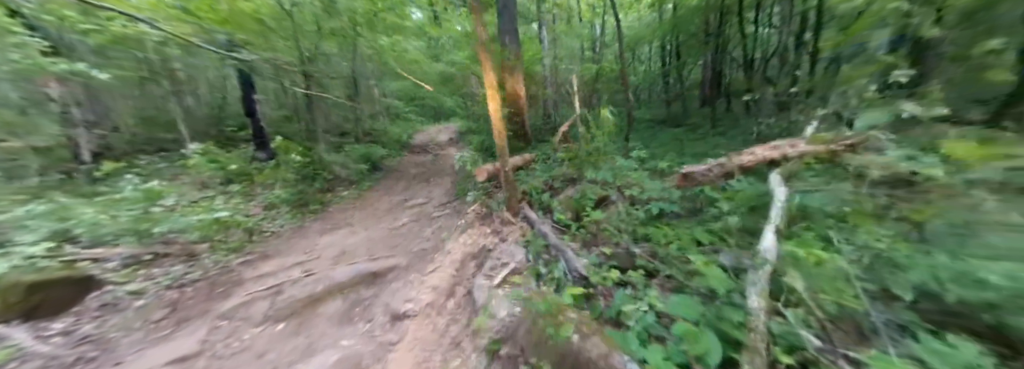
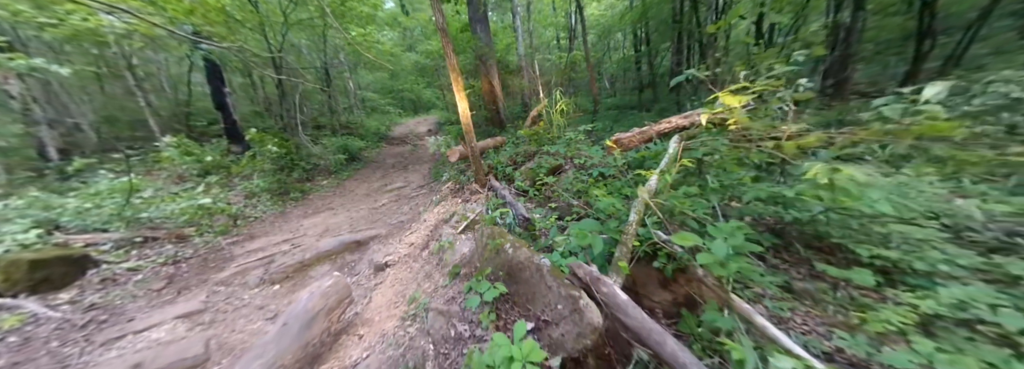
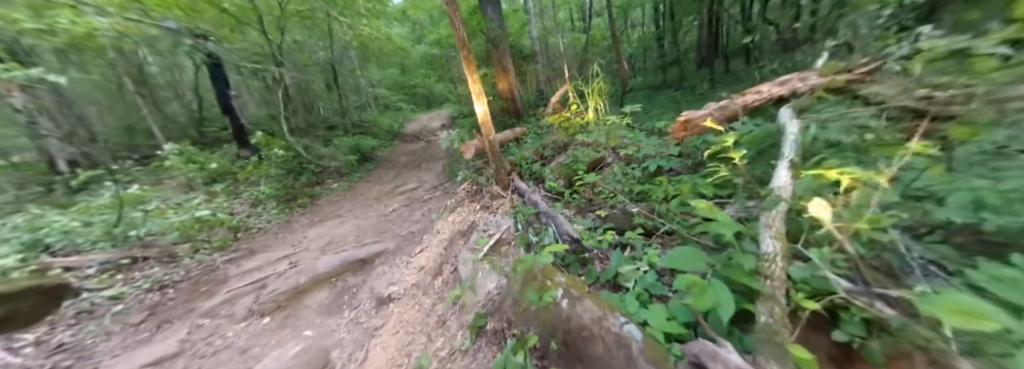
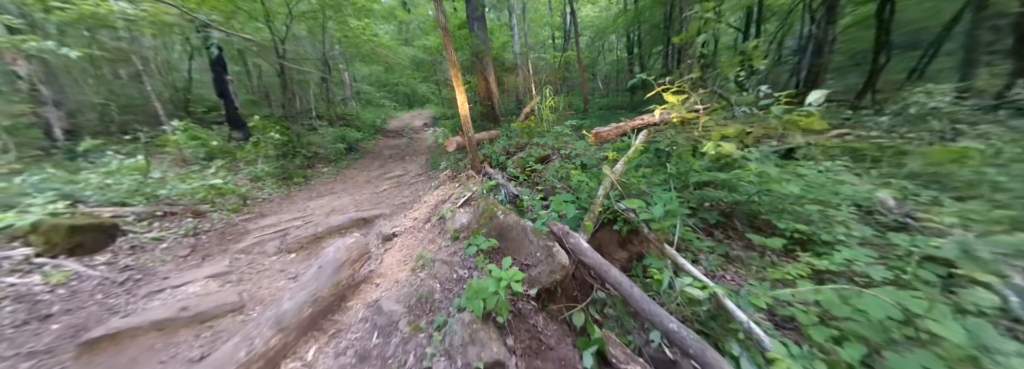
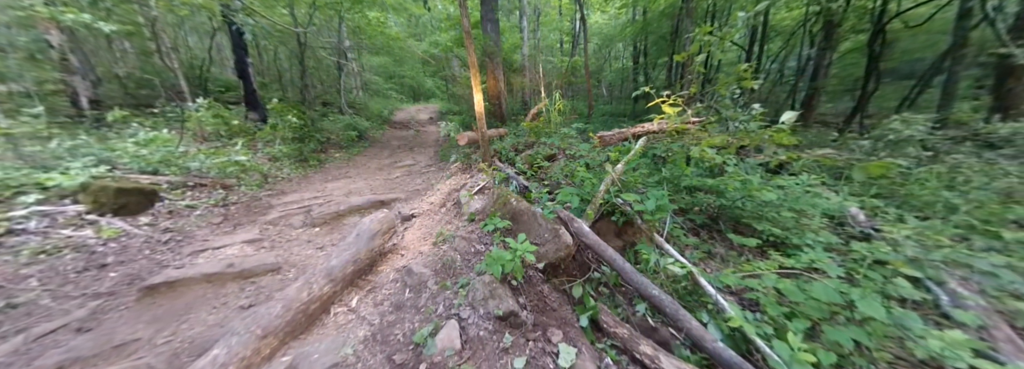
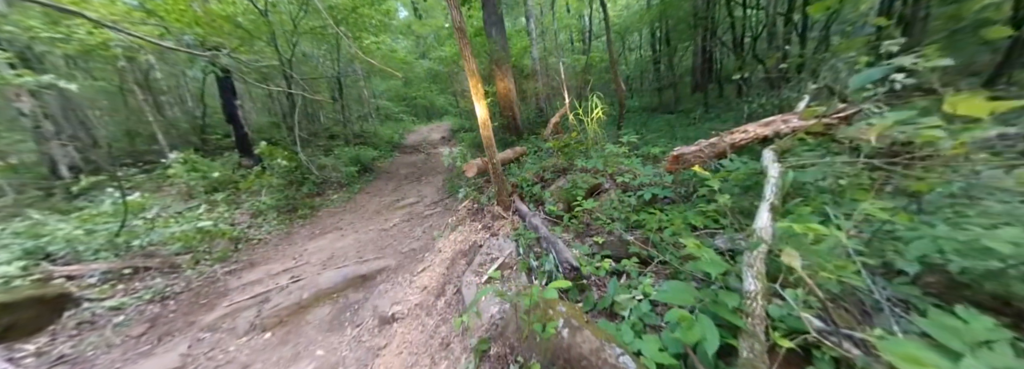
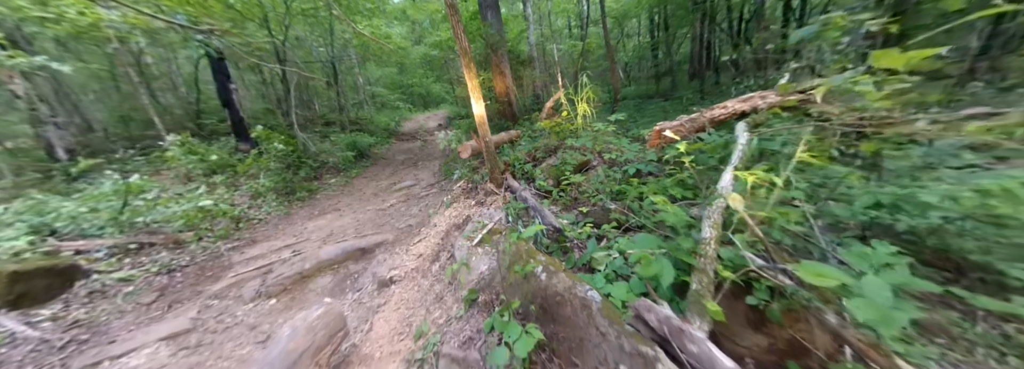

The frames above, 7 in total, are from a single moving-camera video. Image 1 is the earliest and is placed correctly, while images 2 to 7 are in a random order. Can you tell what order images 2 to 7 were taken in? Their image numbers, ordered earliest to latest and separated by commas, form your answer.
3, 6, 7, 2, 4, 5
